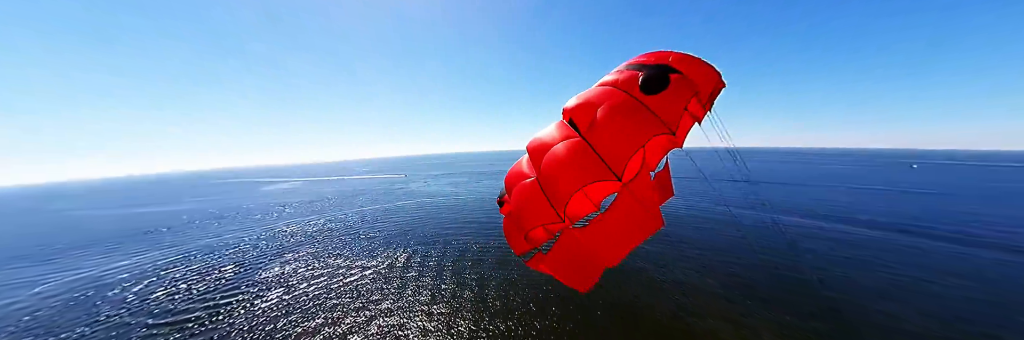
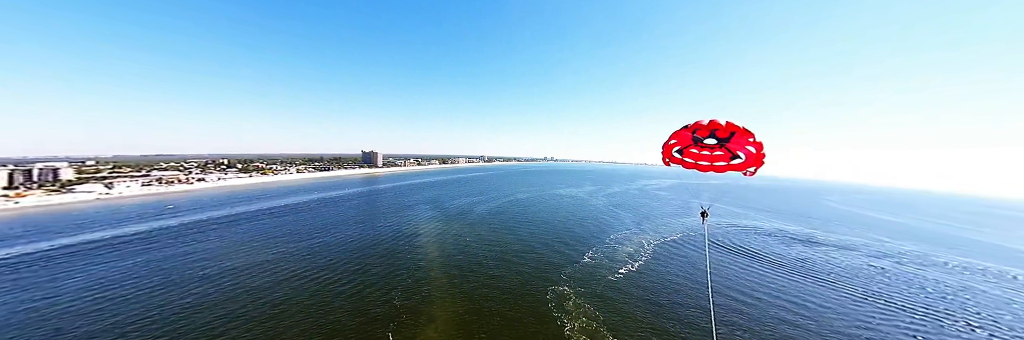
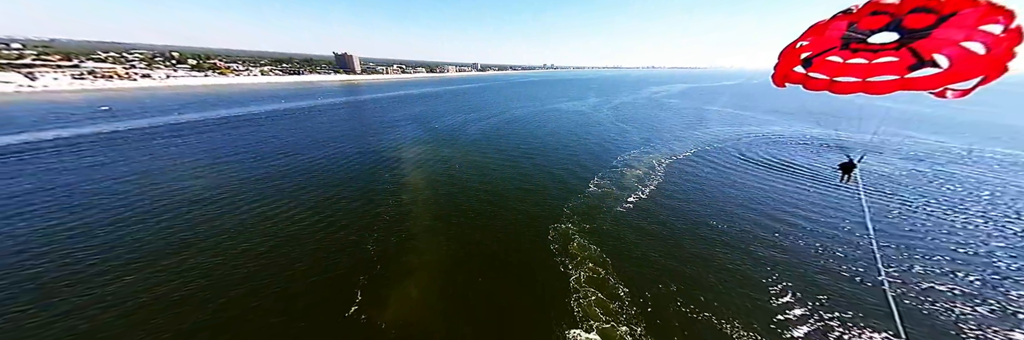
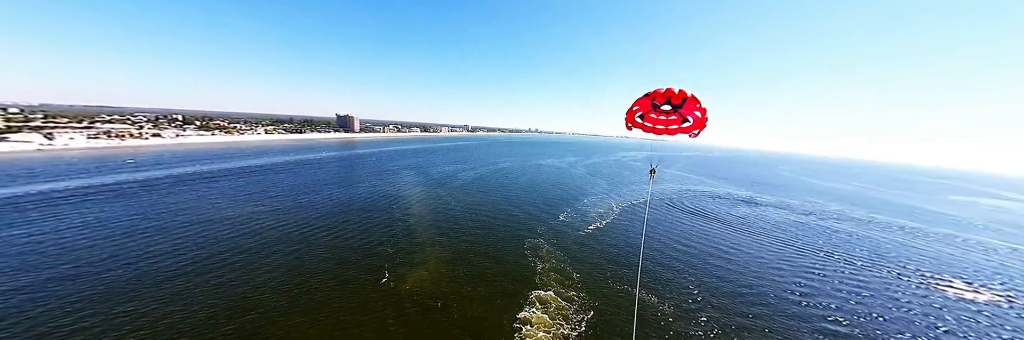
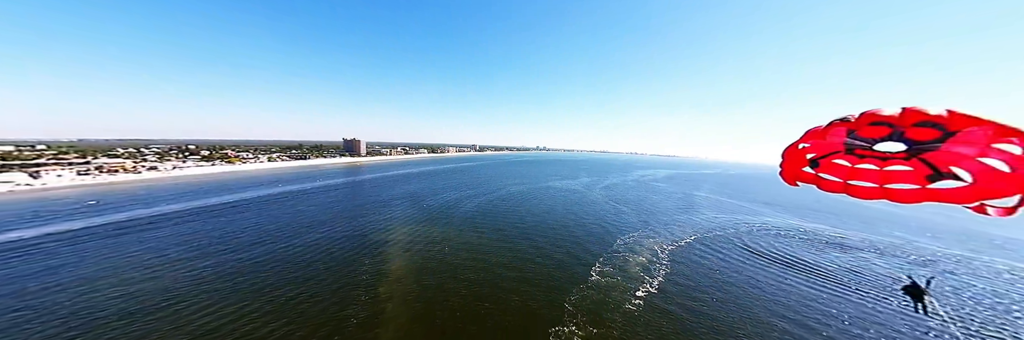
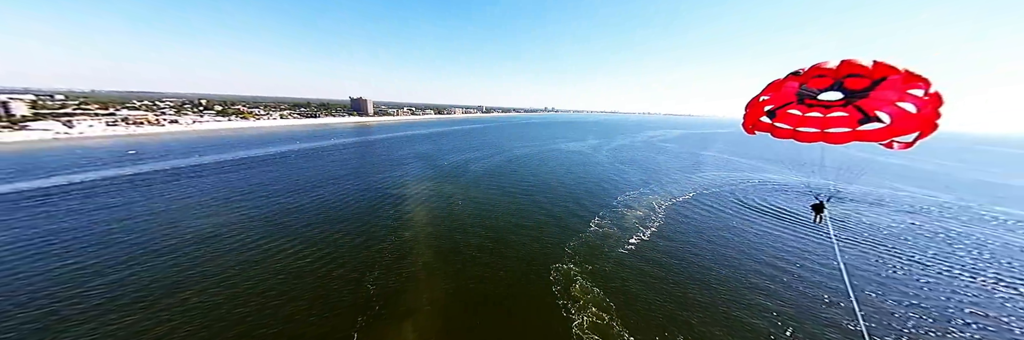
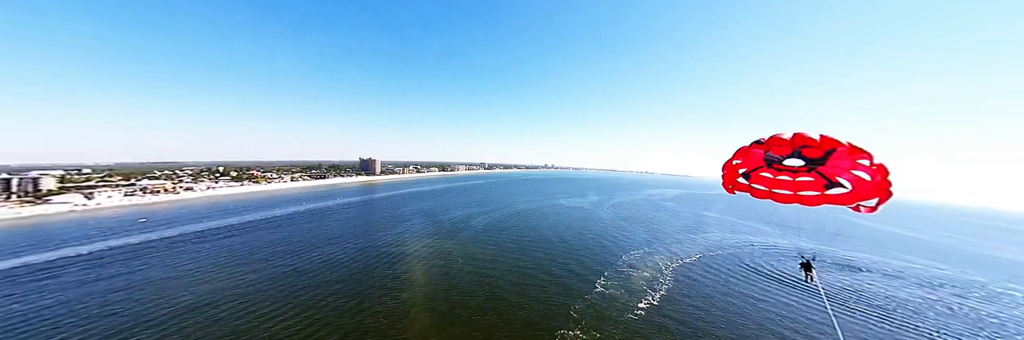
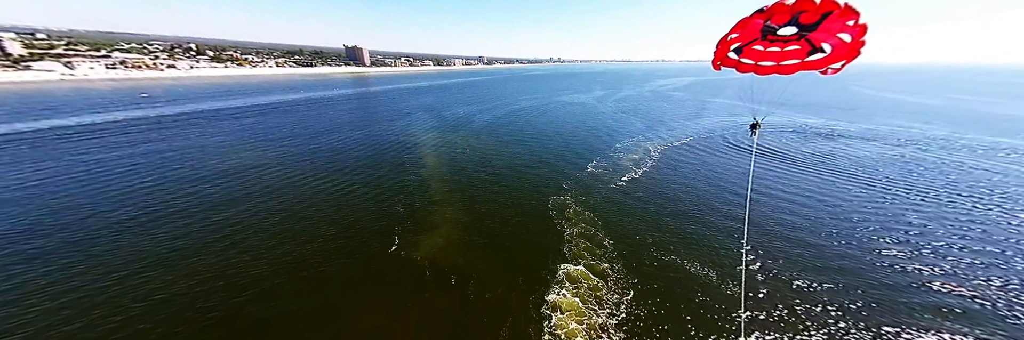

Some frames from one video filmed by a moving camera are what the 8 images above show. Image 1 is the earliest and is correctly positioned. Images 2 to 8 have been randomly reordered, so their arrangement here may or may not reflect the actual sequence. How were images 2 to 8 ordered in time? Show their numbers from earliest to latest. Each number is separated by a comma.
5, 3, 6, 7, 8, 2, 4
